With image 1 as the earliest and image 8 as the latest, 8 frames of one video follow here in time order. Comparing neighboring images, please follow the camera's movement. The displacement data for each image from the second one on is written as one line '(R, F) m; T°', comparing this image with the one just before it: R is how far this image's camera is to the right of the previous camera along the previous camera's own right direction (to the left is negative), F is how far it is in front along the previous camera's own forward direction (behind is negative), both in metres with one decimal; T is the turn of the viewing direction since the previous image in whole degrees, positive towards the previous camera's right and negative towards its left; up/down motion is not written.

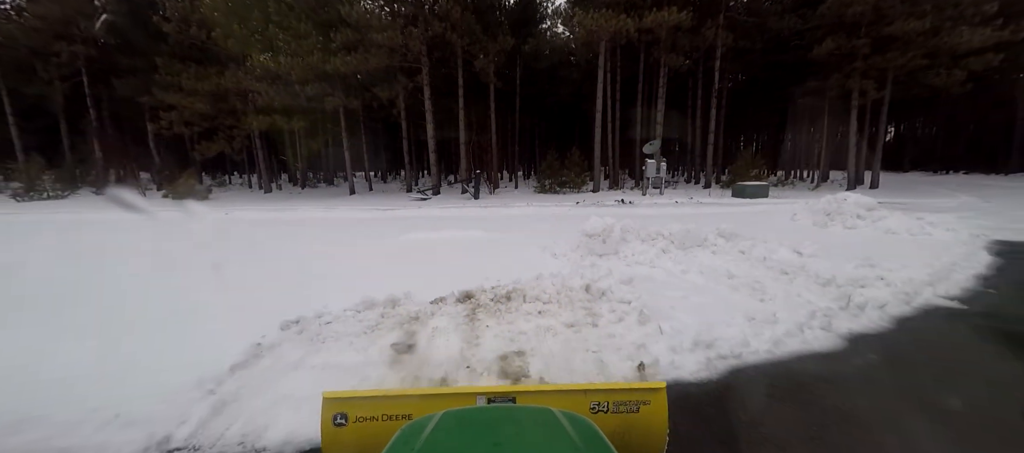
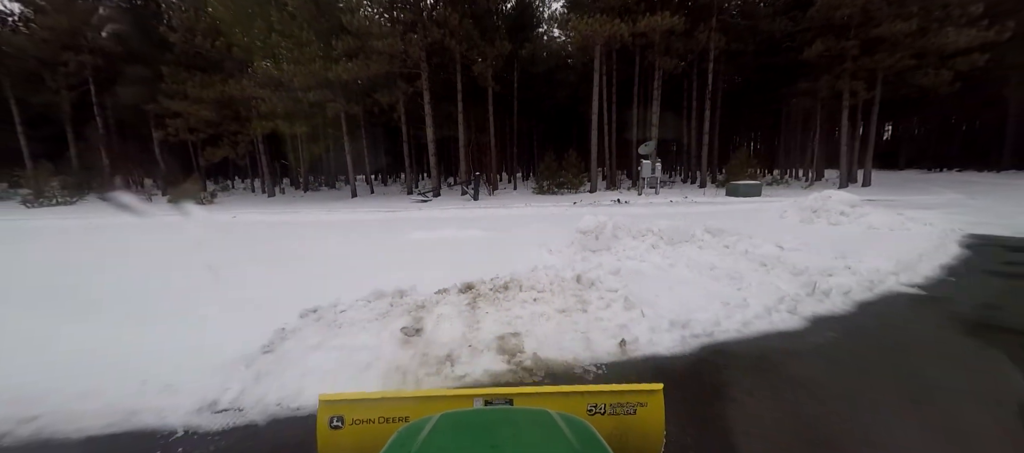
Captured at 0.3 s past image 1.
(0.0, -0.4) m; 0°
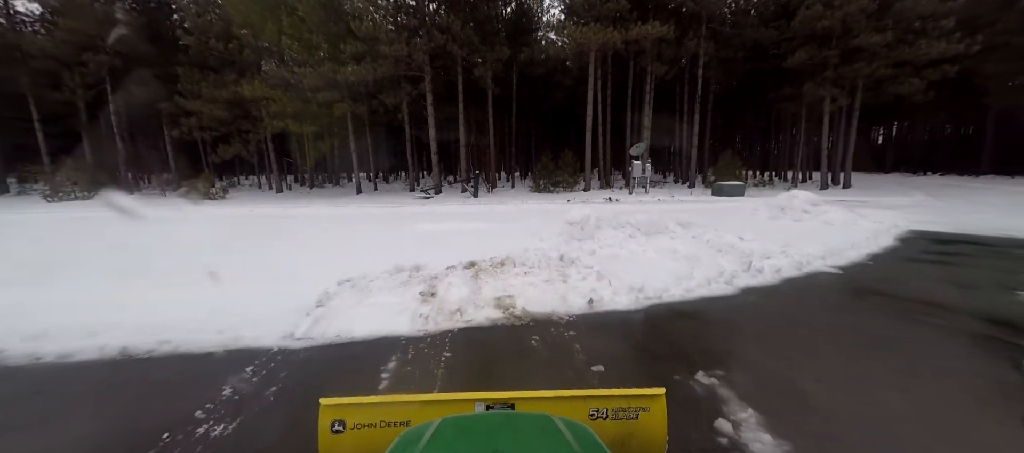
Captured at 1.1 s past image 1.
(0.0, -1.2) m; 0°
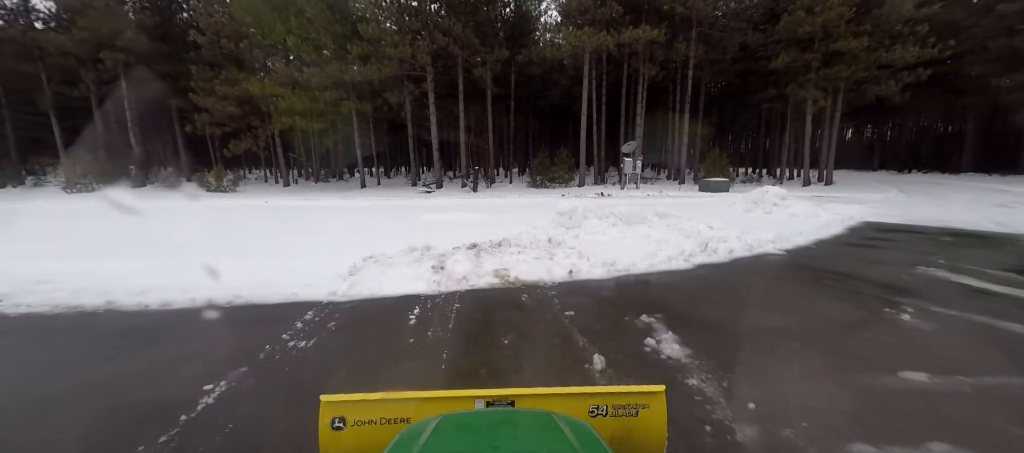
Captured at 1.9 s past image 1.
(0.0, -1.2) m; 0°
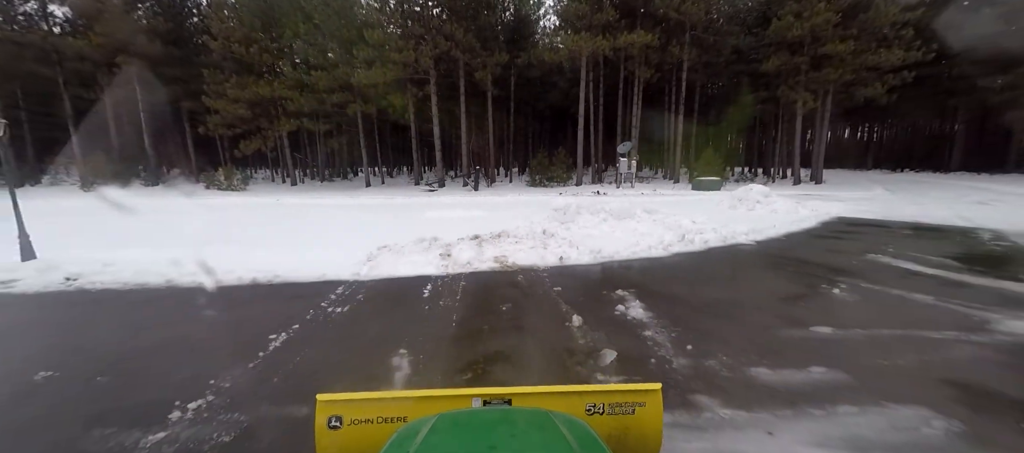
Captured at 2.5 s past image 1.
(0.0, -0.9) m; 0°
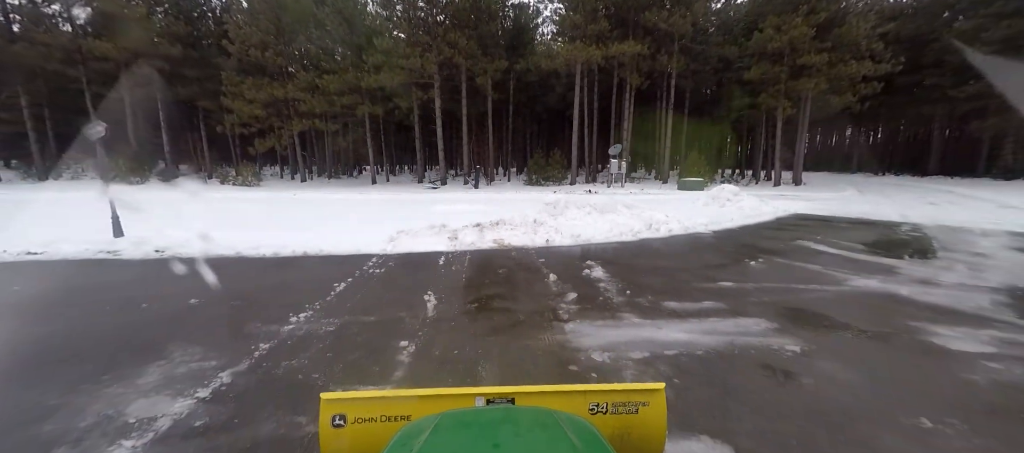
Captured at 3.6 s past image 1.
(+0.1, -1.6) m; 0°
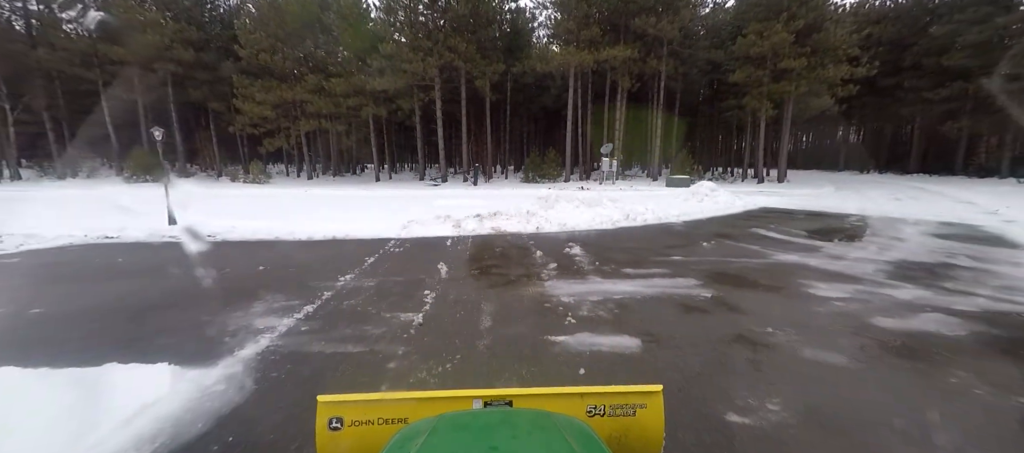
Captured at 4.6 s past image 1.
(+0.1, -1.4) m; 0°
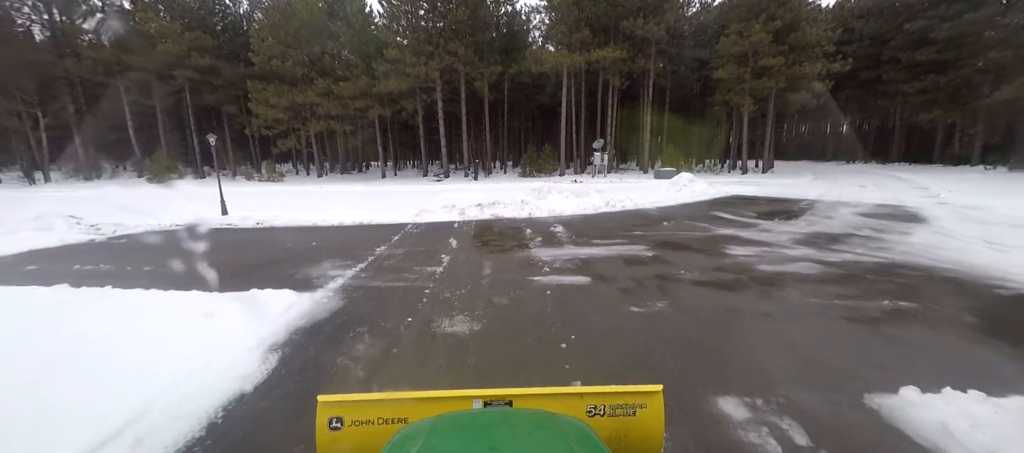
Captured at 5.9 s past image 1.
(+0.1, -1.8) m; 0°
